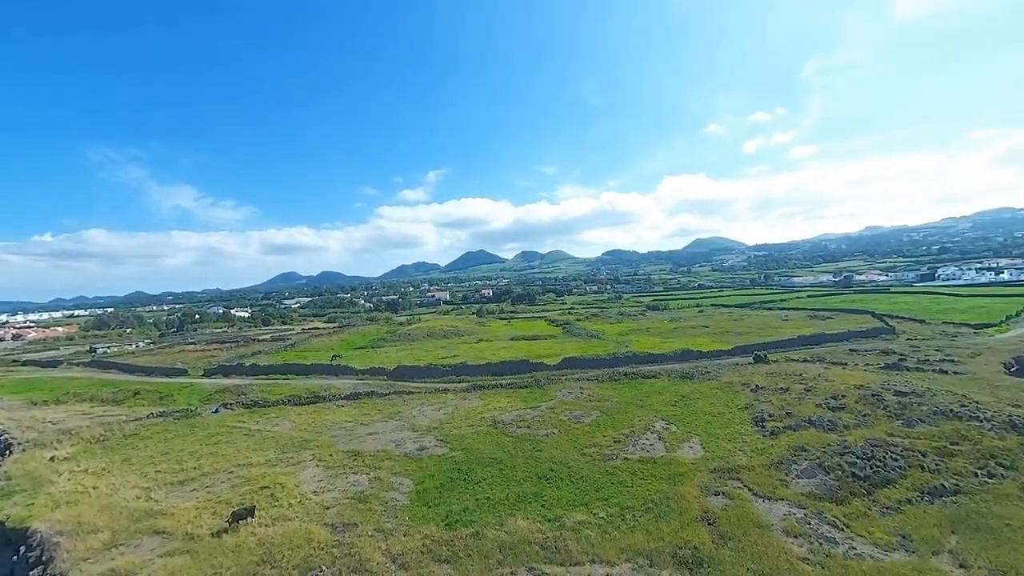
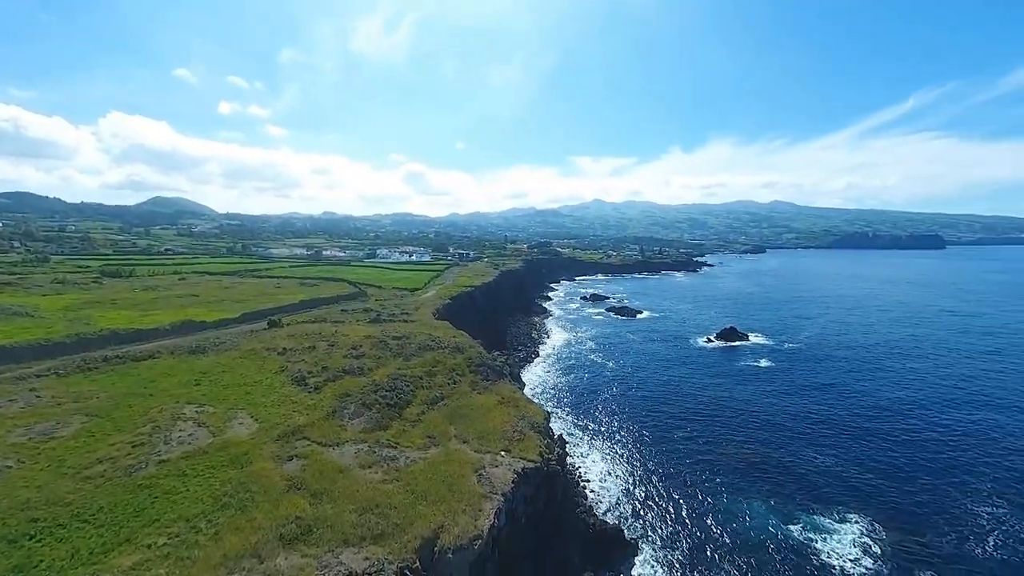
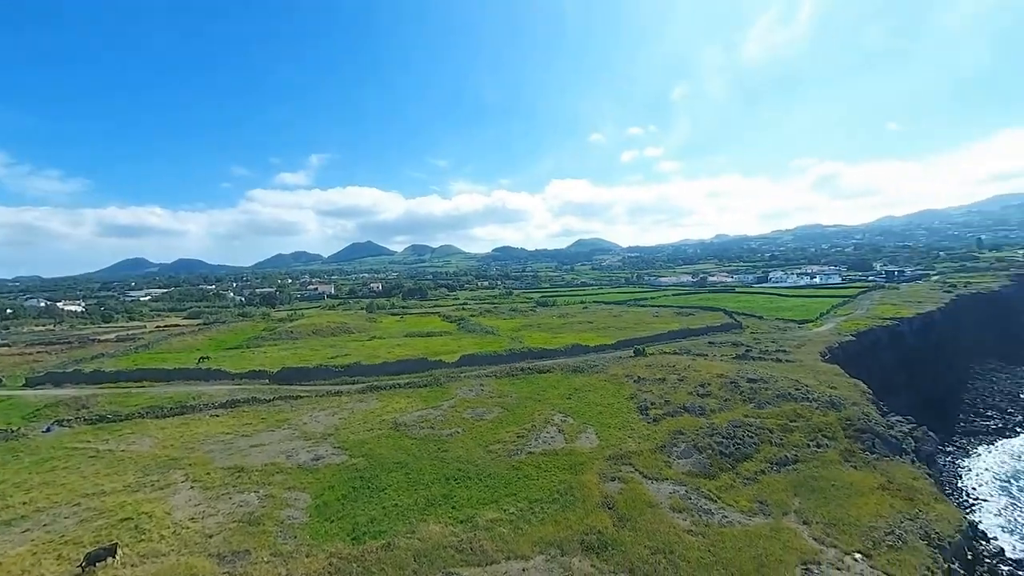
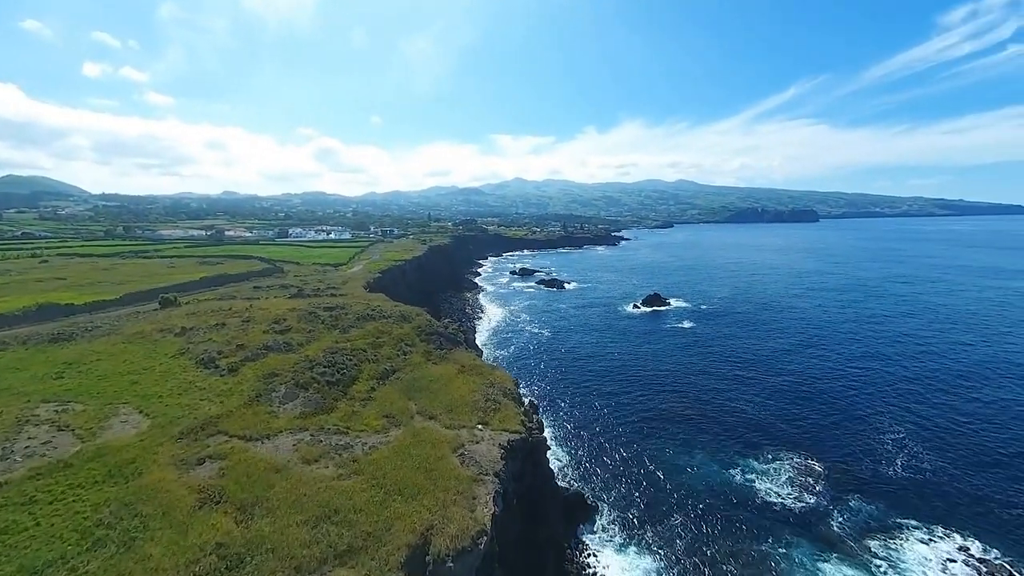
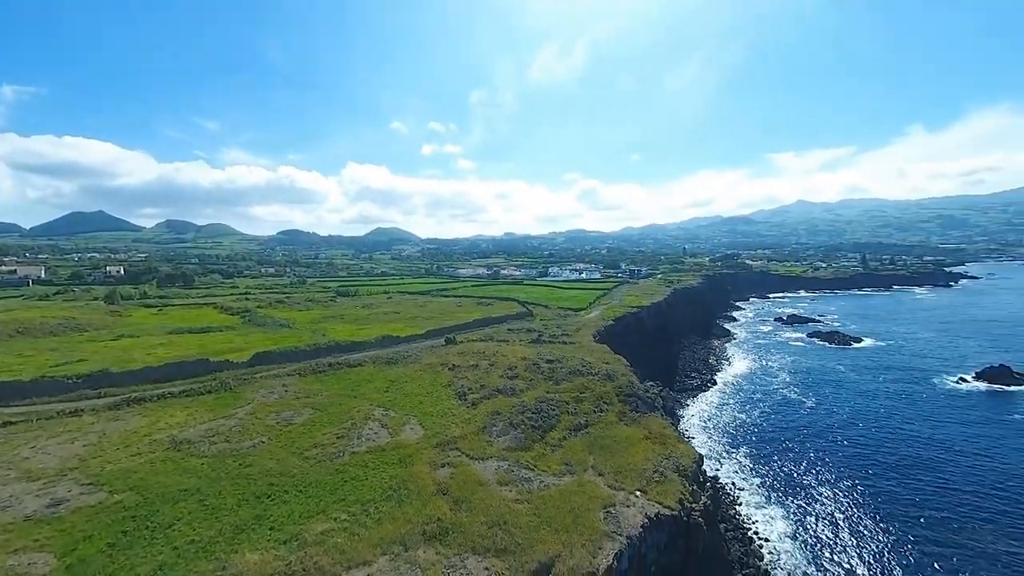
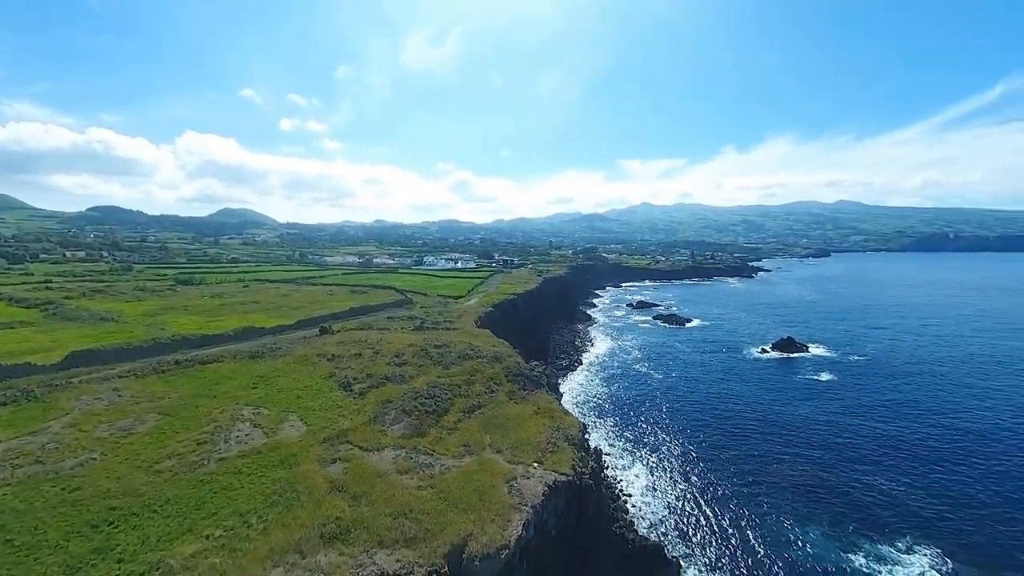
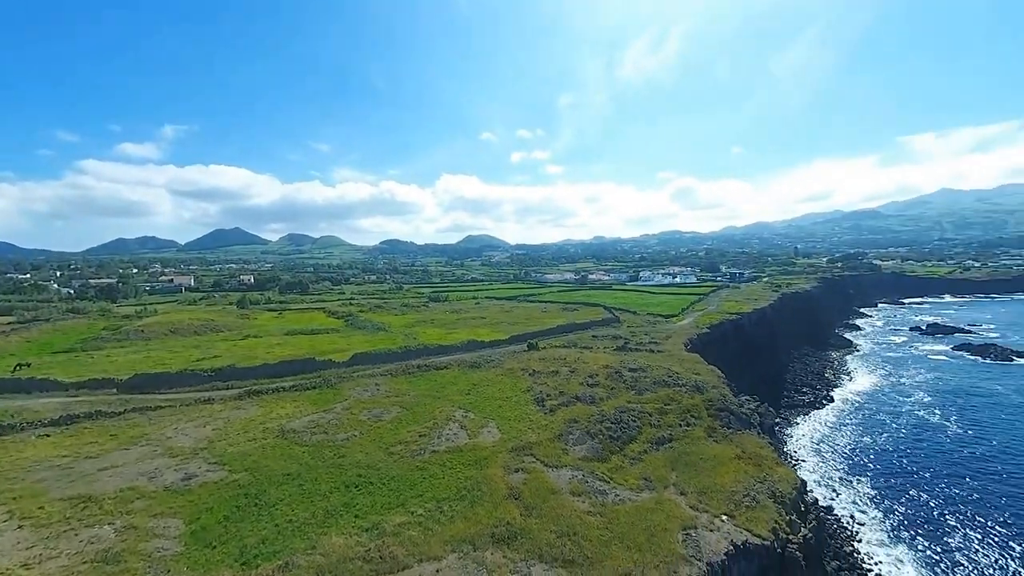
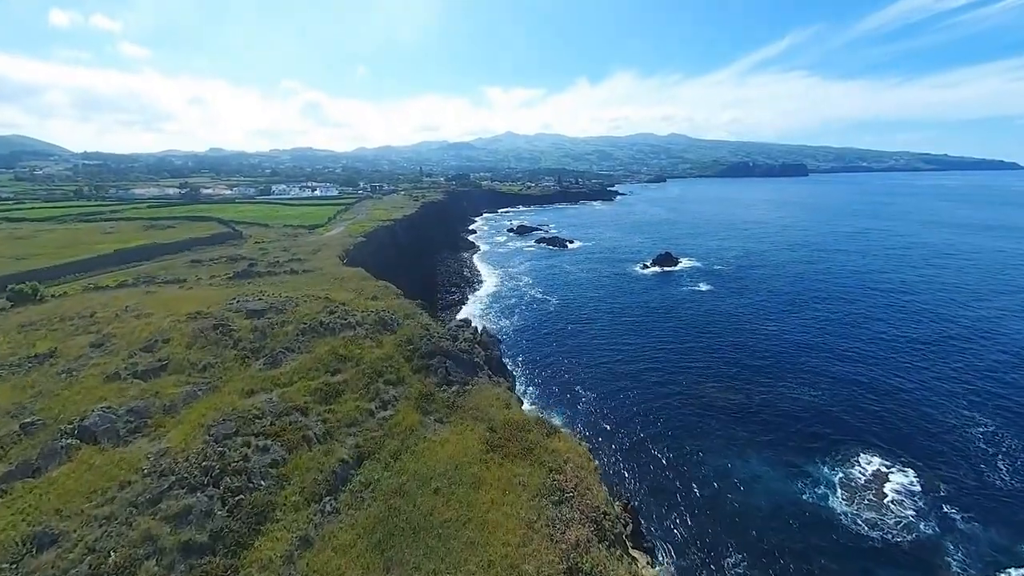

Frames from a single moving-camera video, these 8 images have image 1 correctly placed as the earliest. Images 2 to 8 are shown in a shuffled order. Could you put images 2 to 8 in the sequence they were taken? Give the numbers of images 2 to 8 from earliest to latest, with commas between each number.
3, 7, 5, 6, 2, 4, 8
